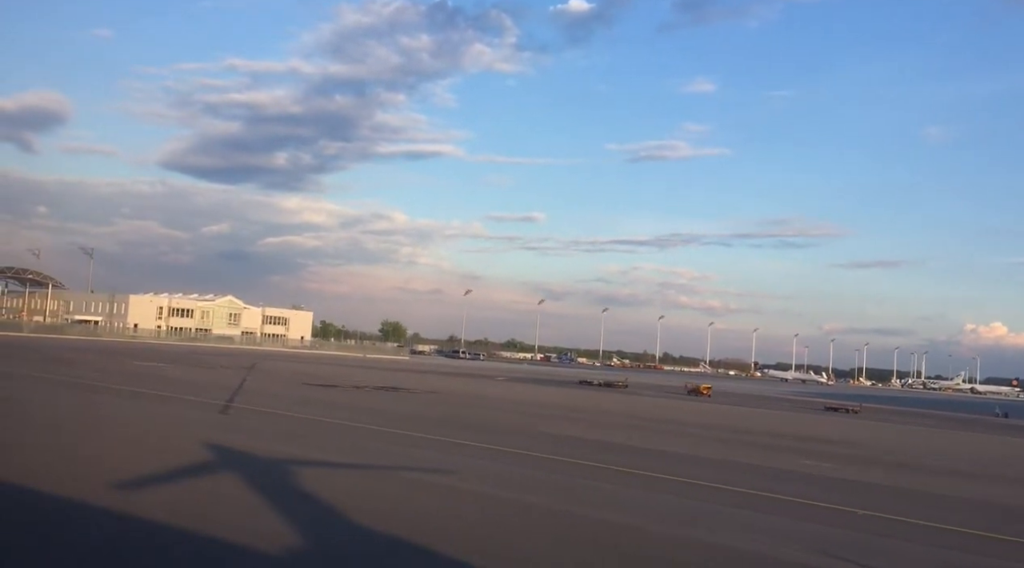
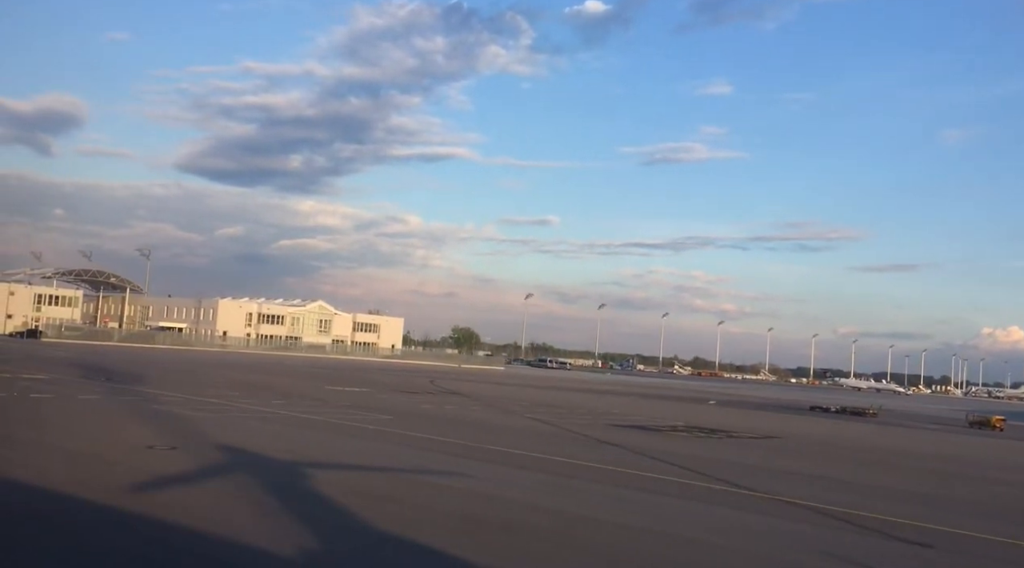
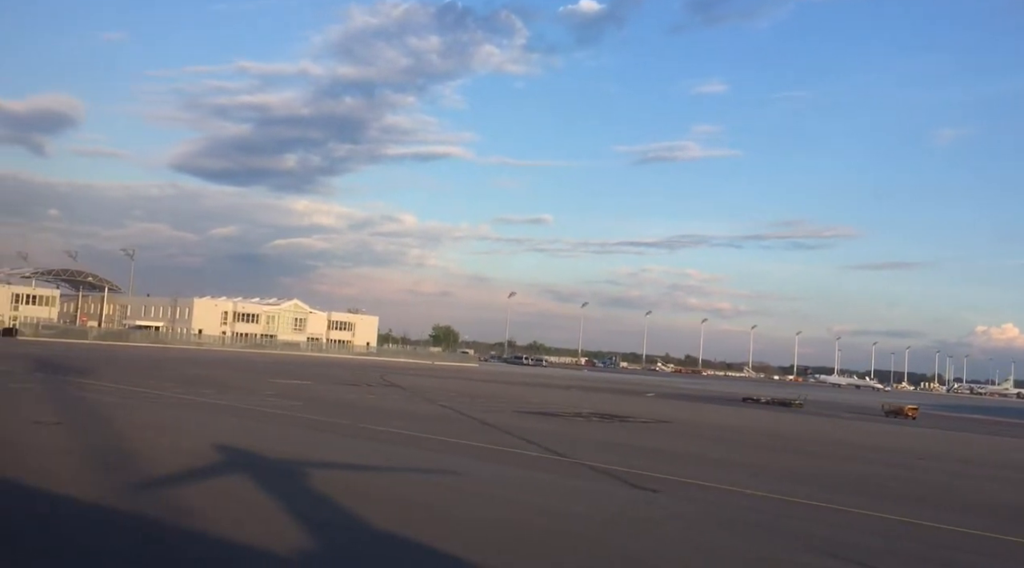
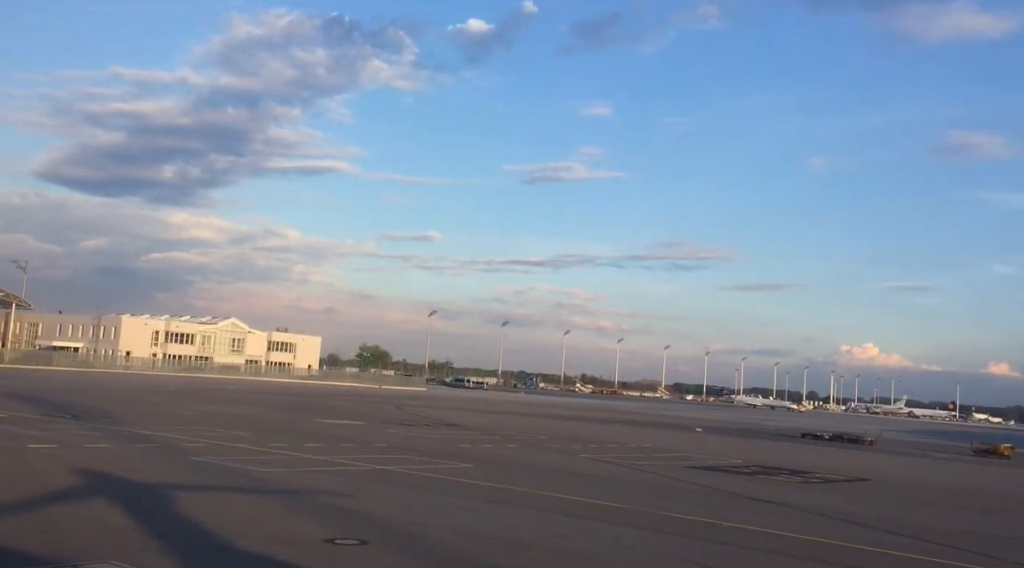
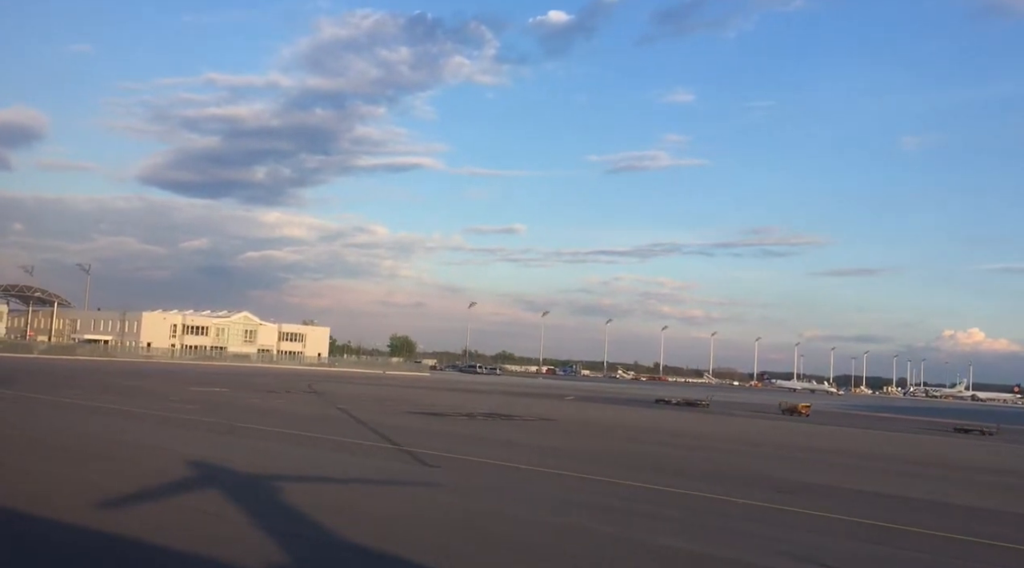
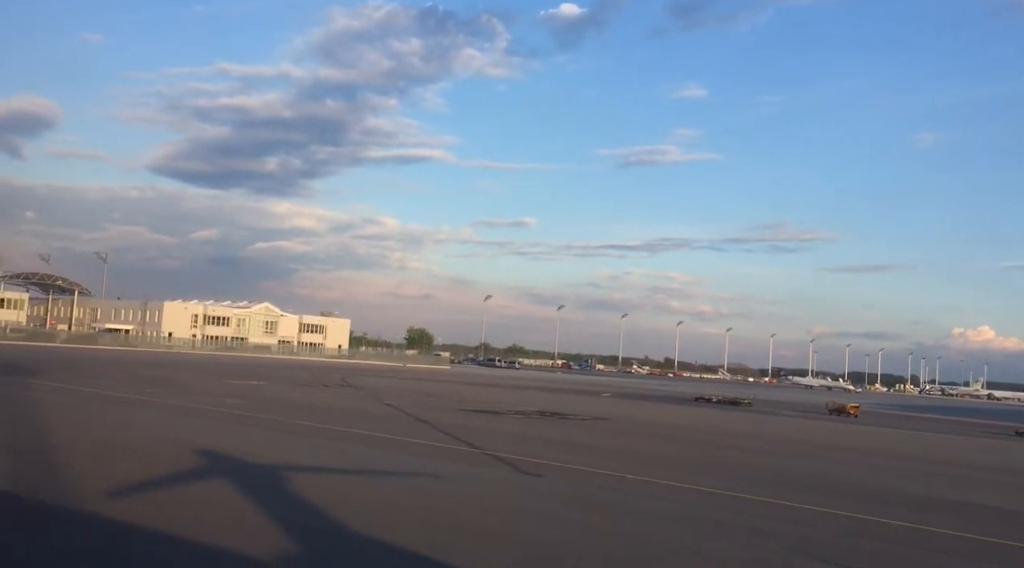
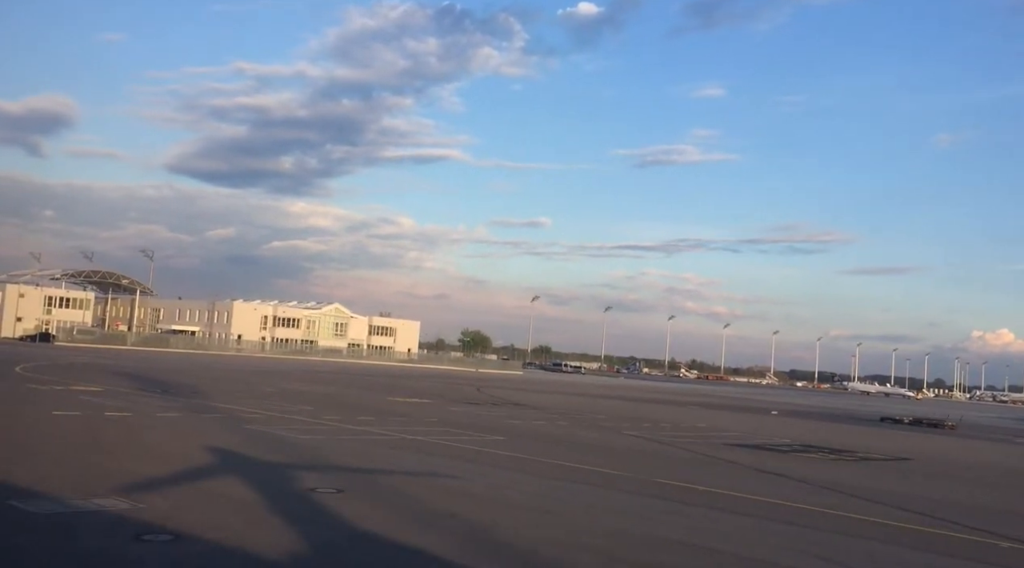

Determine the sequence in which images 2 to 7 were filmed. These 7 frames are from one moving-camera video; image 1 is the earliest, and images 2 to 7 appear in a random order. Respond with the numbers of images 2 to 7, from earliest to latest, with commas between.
5, 6, 3, 2, 7, 4
